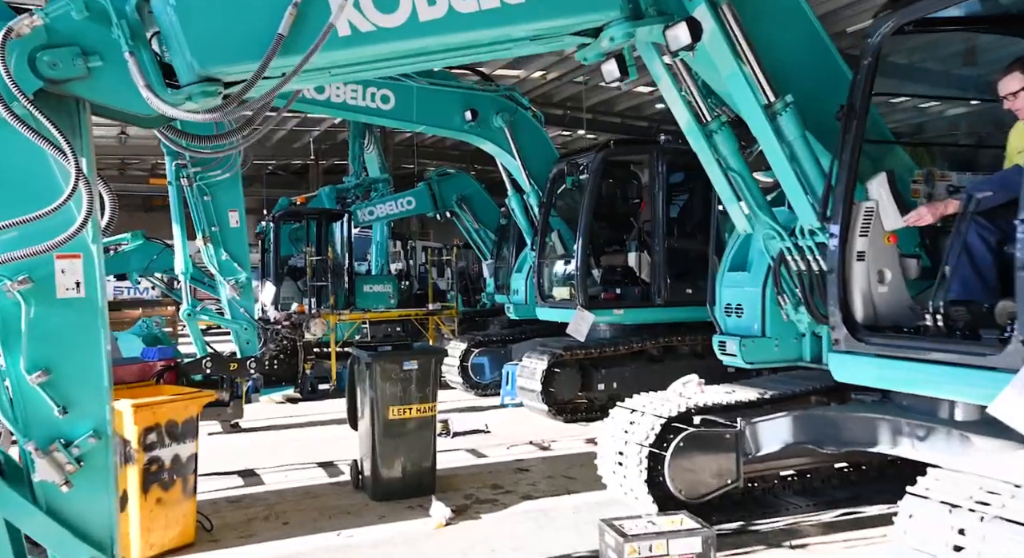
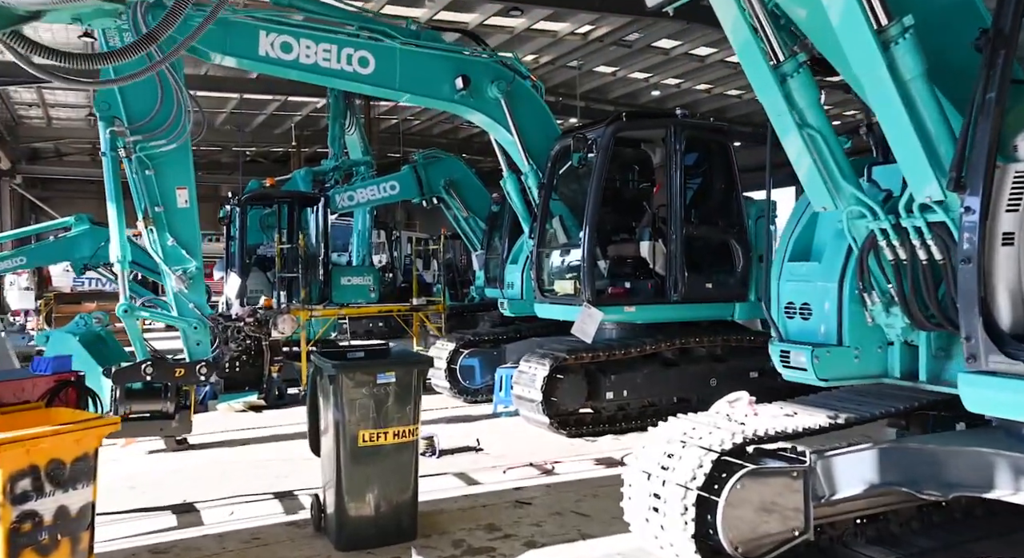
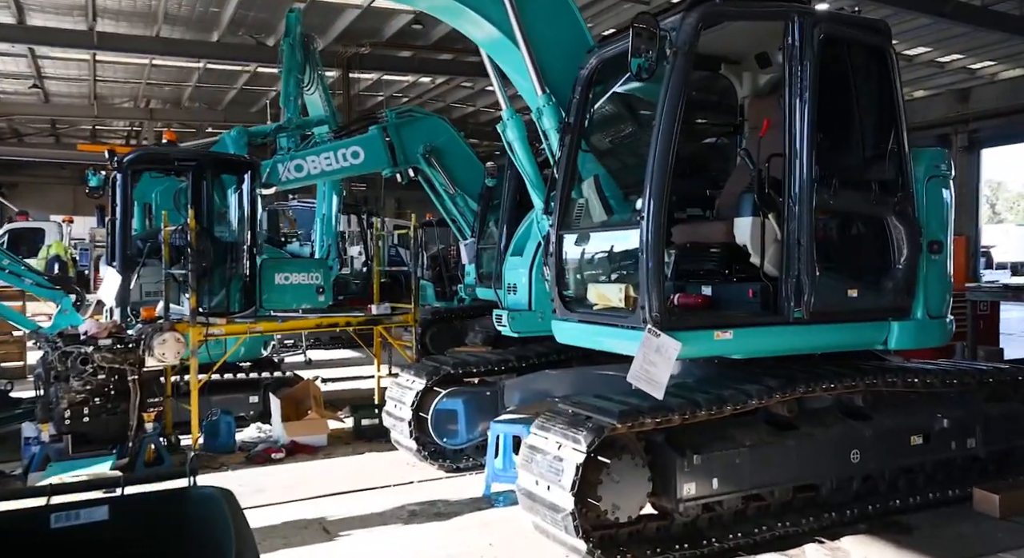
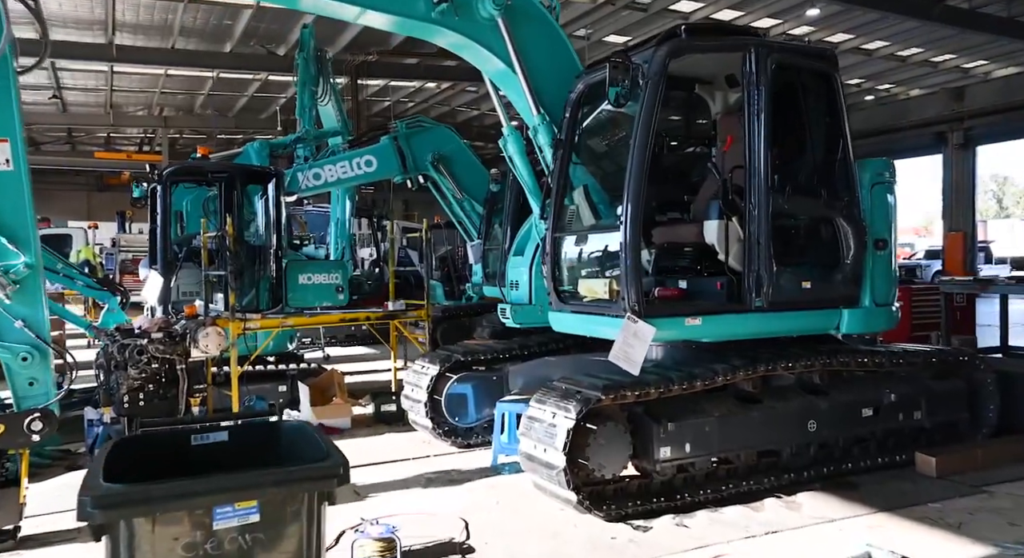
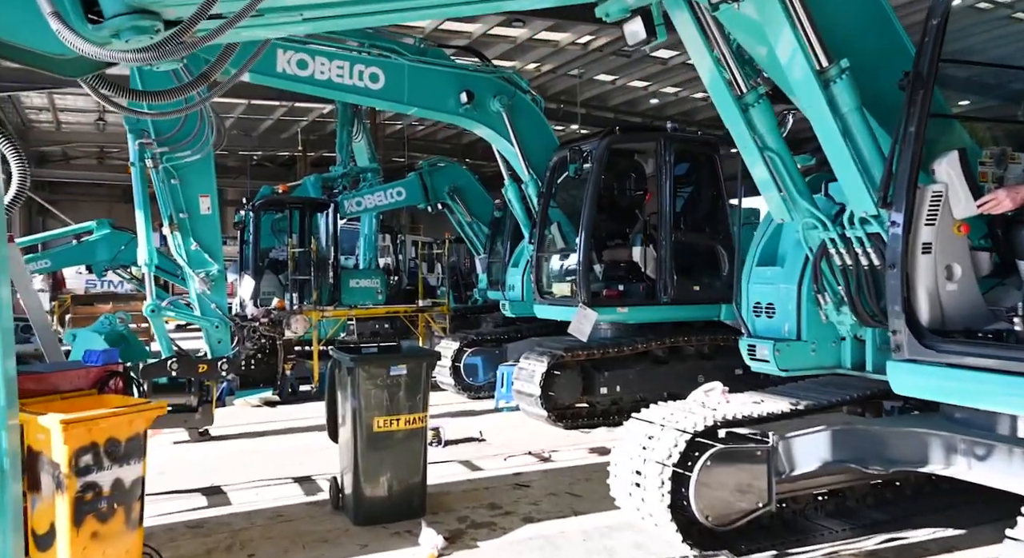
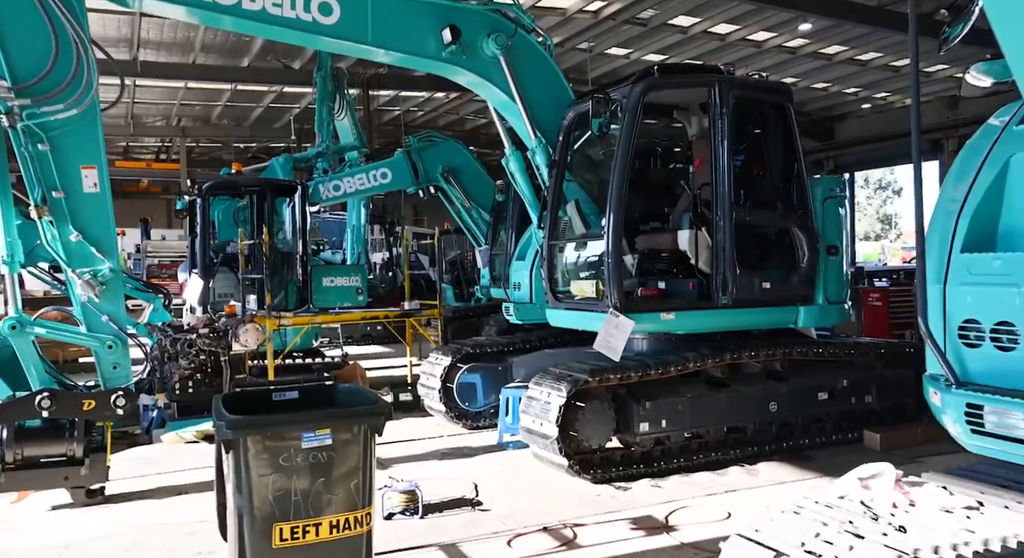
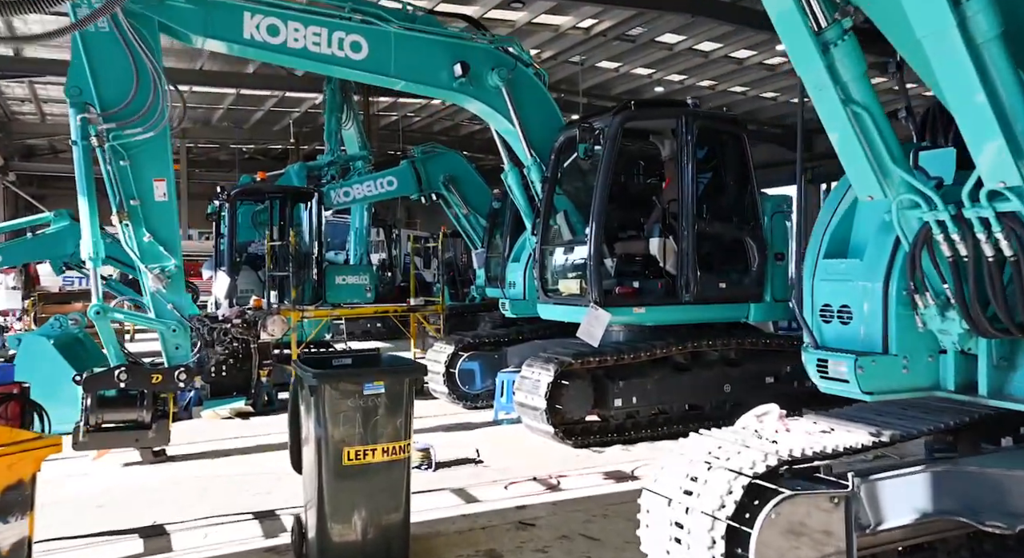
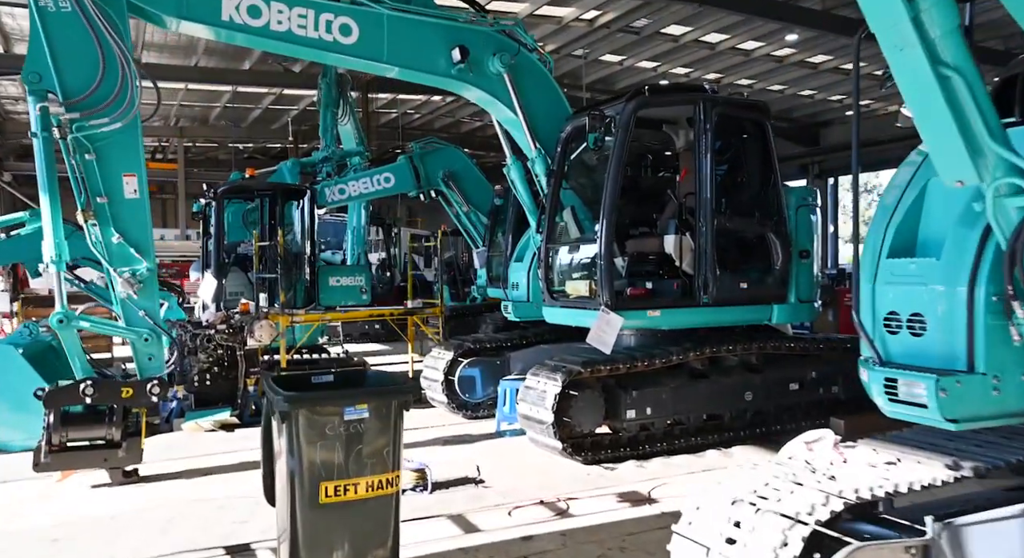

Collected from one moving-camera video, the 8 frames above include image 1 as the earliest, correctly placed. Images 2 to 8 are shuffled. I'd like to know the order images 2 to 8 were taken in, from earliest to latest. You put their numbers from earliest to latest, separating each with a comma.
5, 2, 7, 8, 6, 4, 3
